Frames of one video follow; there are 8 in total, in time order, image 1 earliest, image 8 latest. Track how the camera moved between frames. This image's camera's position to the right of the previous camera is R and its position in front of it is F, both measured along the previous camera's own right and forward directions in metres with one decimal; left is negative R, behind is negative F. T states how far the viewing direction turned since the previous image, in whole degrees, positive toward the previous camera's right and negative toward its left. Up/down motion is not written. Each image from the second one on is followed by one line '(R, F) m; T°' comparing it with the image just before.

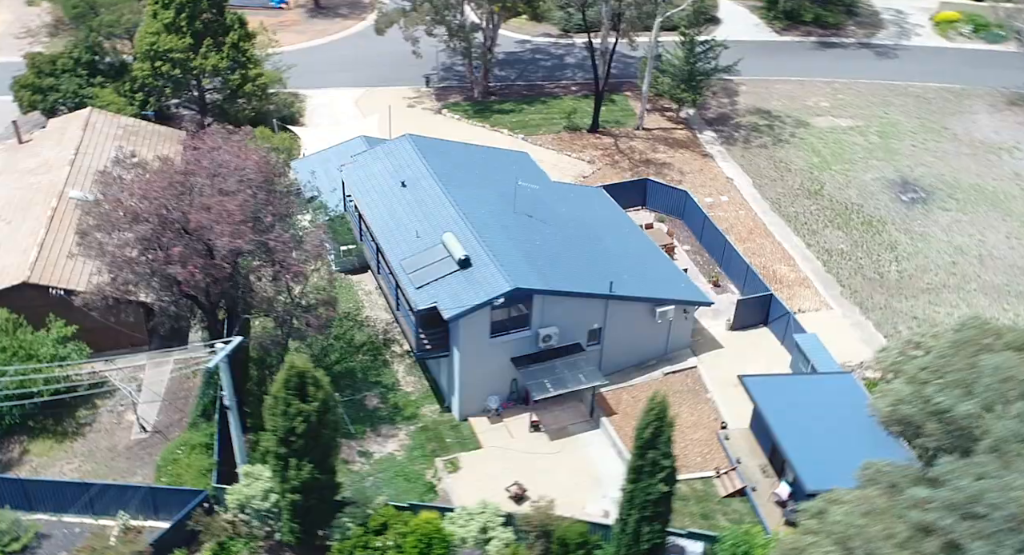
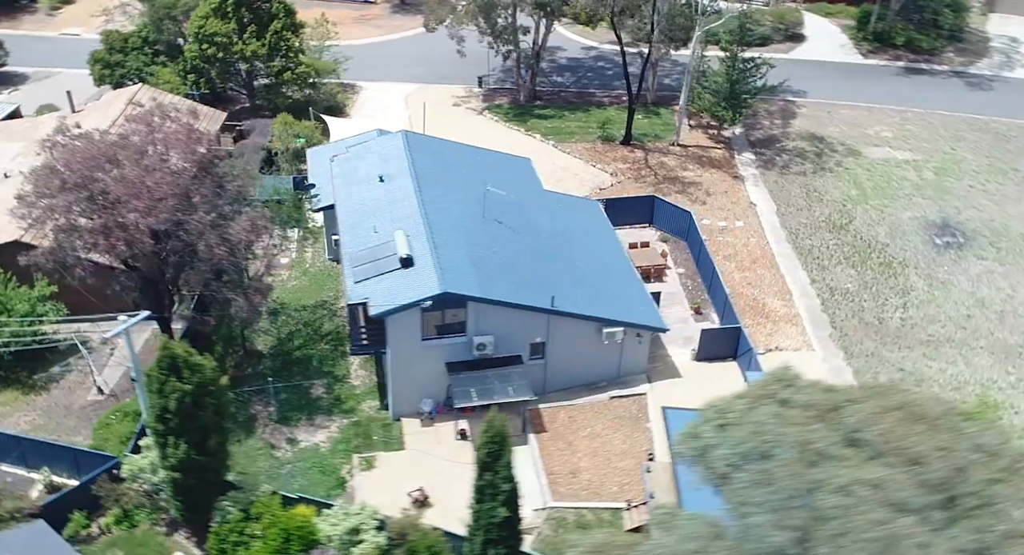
(+4.7, +0.8) m; -8°
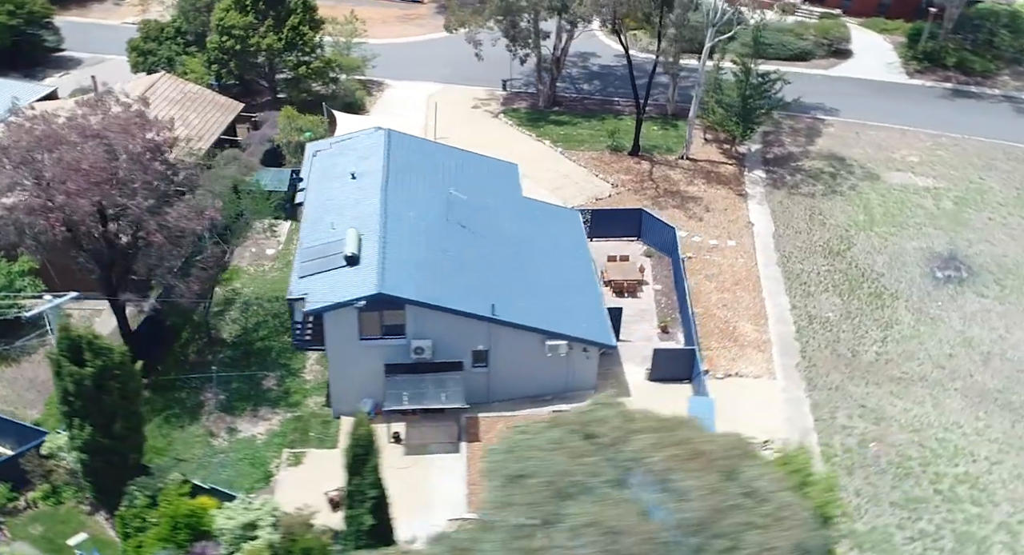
(+3.4, +0.5) m; -5°
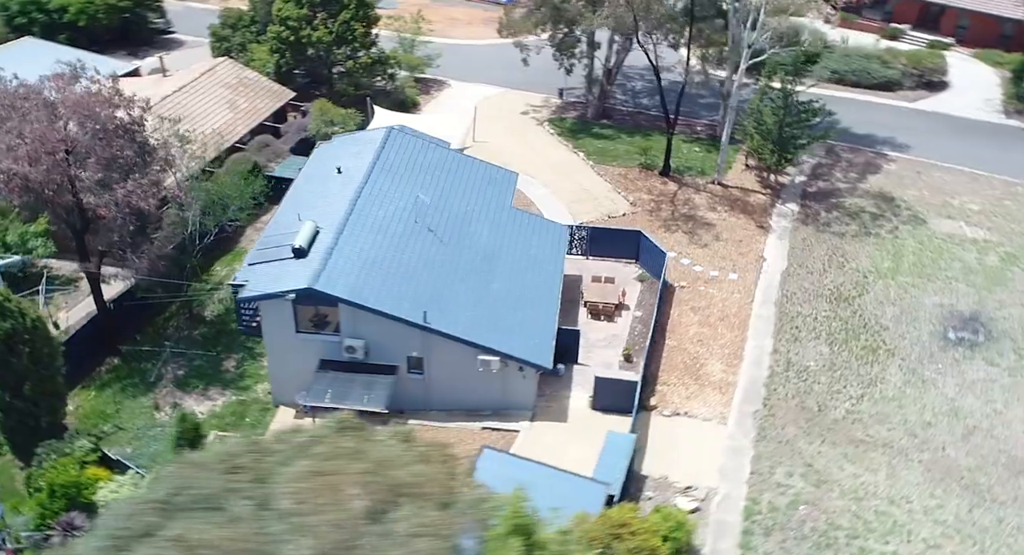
(+4.8, +0.8) m; -8°
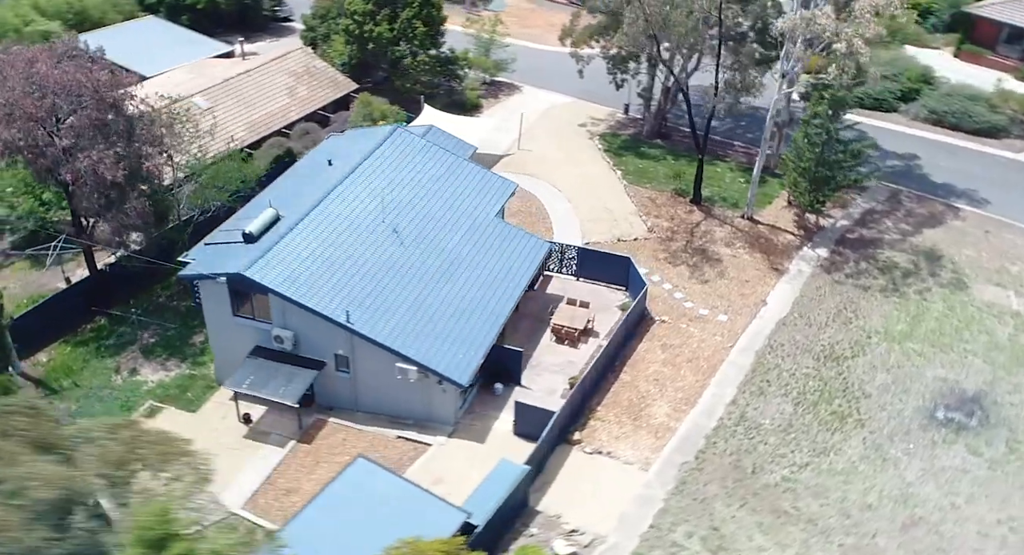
(+5.5, +0.9) m; -10°
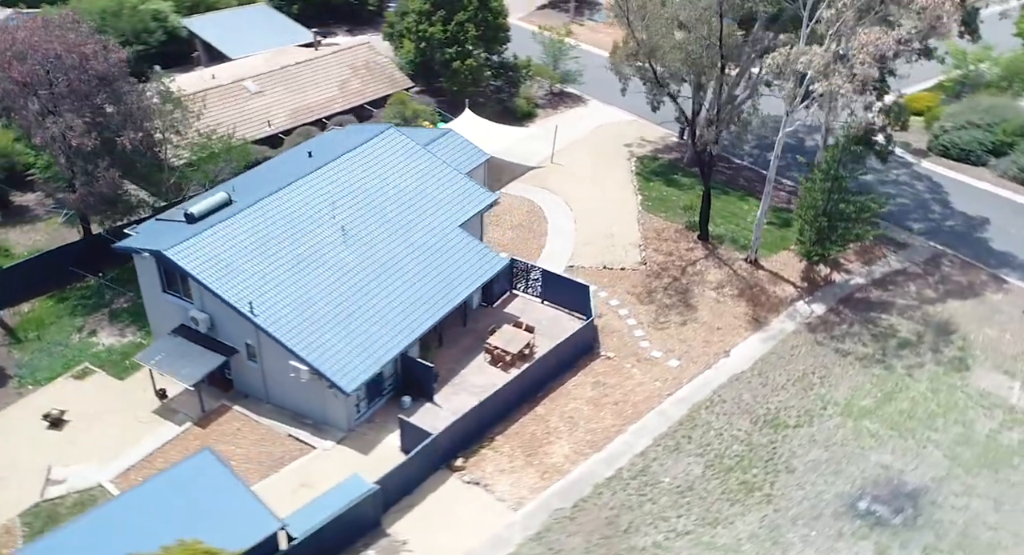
(+6.2, +1.1) m; -10°
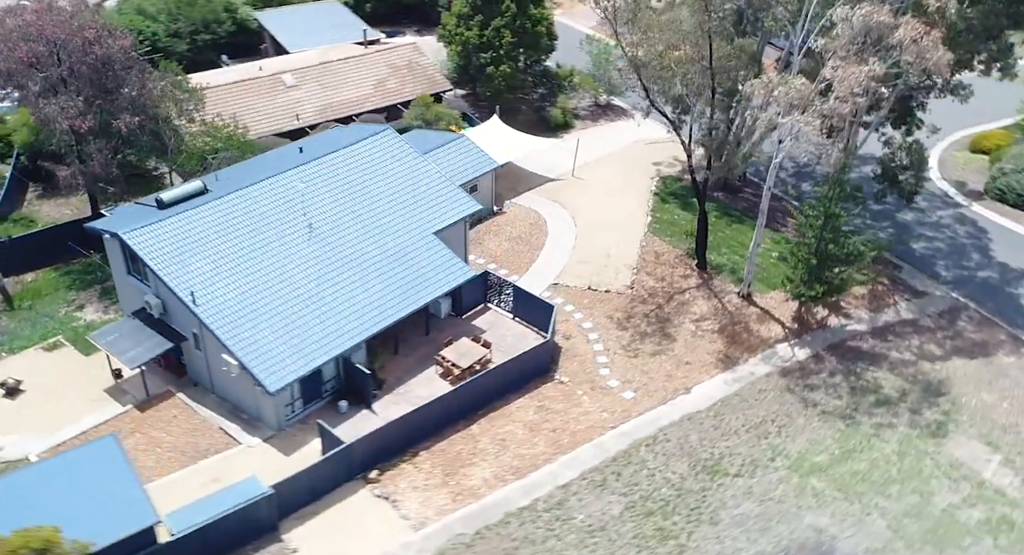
(+4.3, +0.7) m; -7°
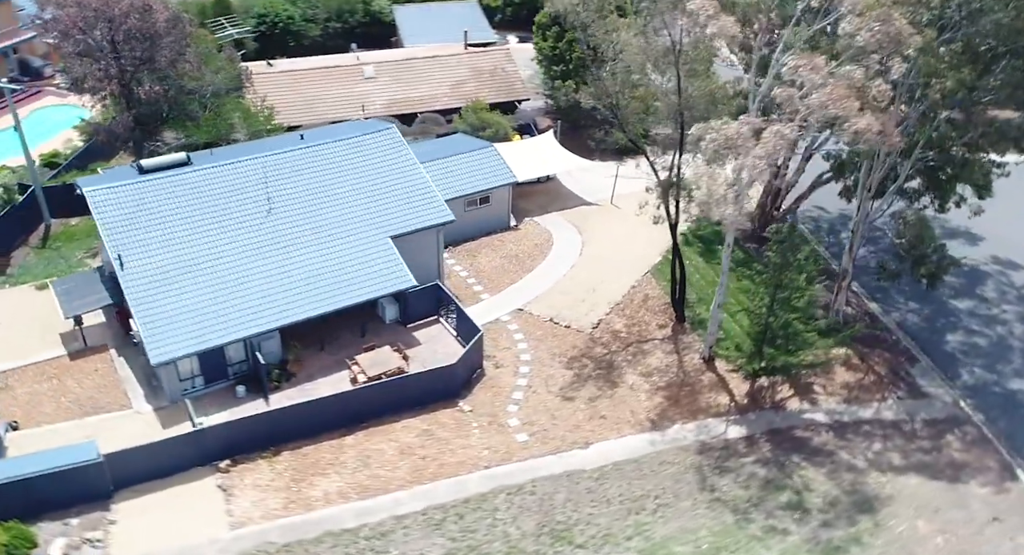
(+7.8, +1.6) m; -13°
